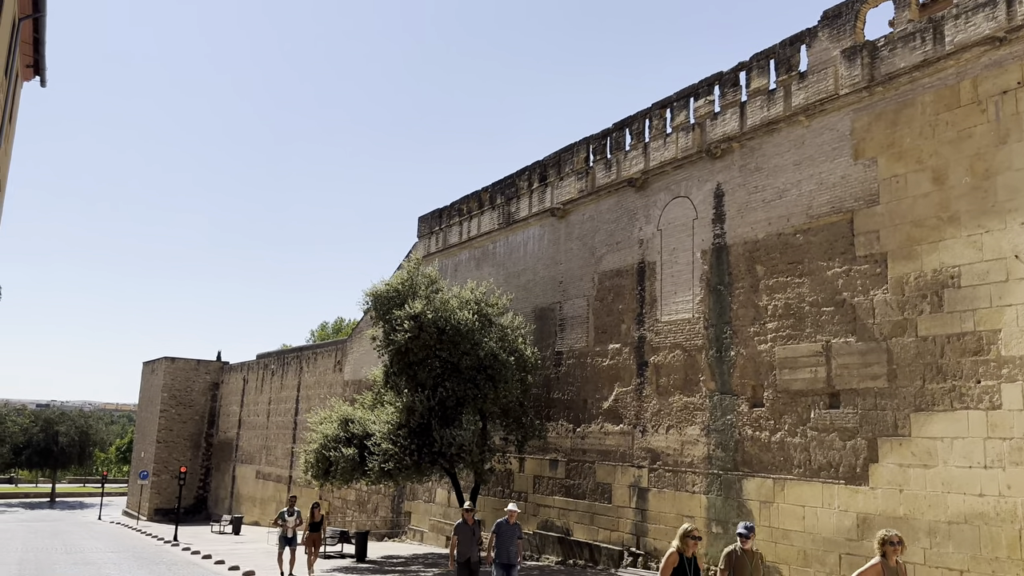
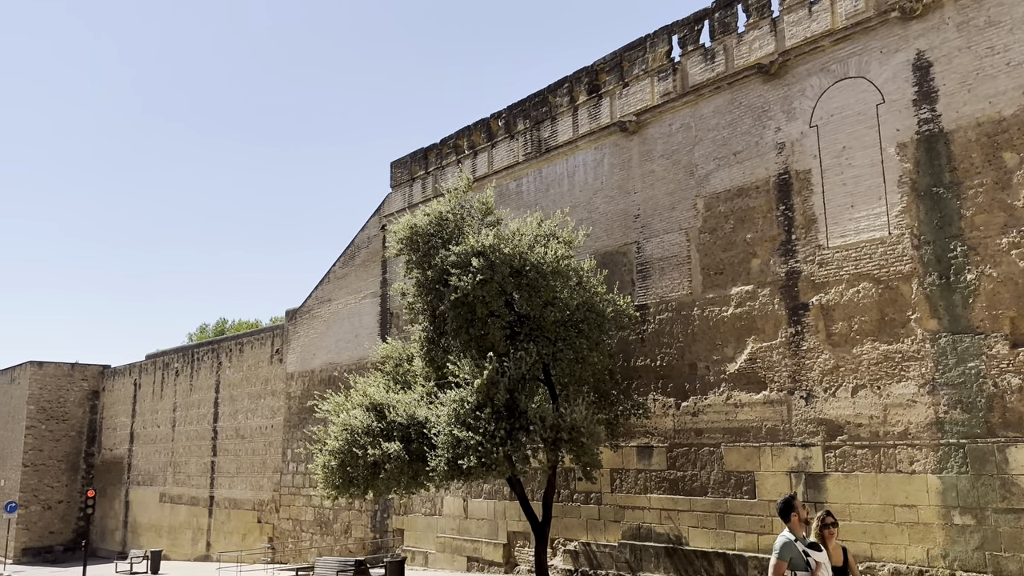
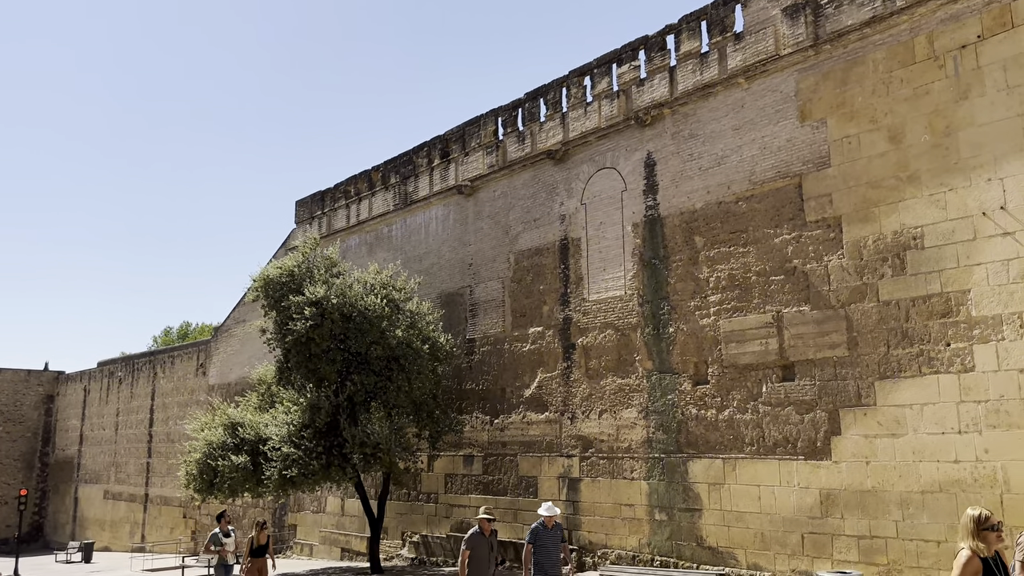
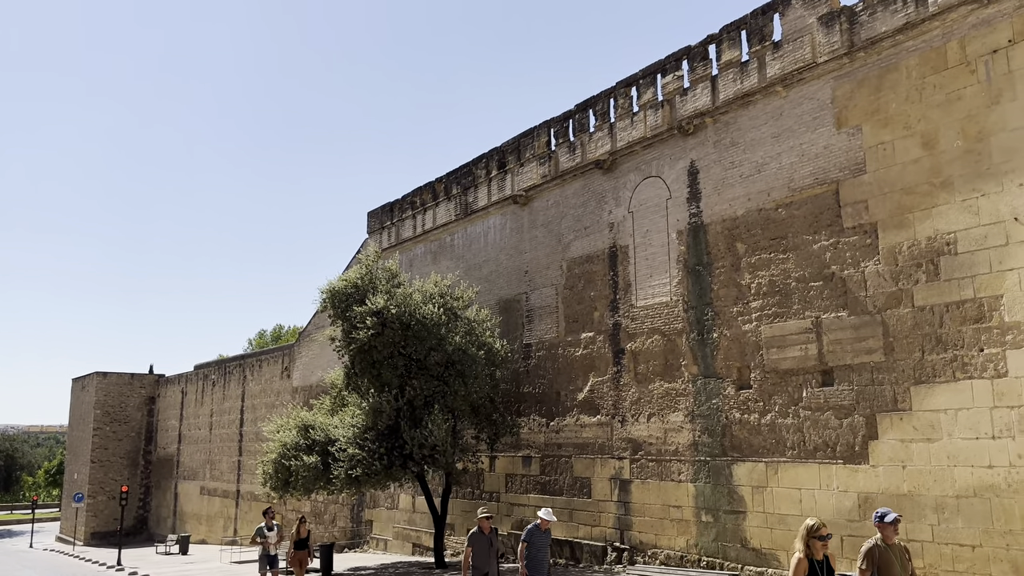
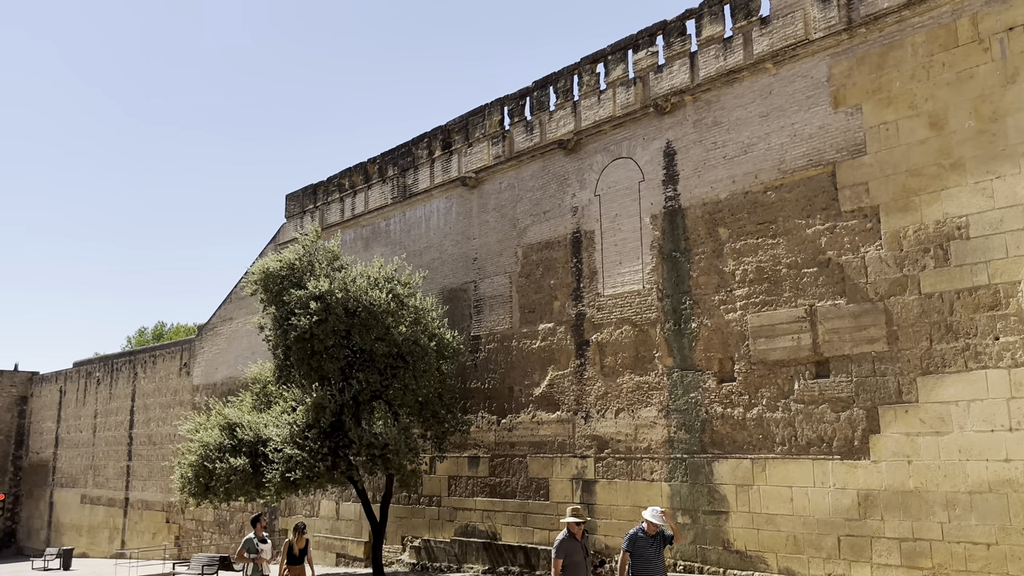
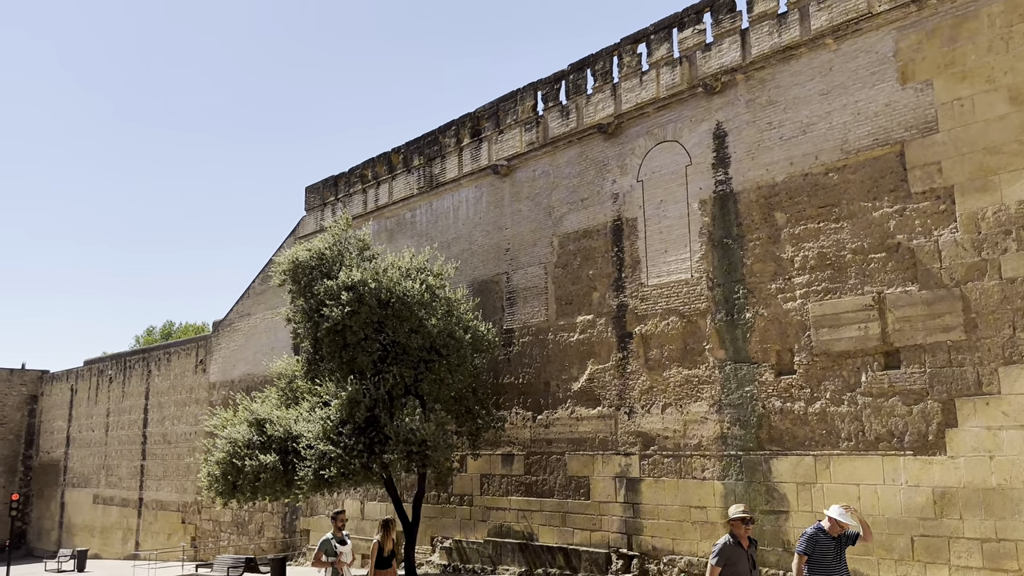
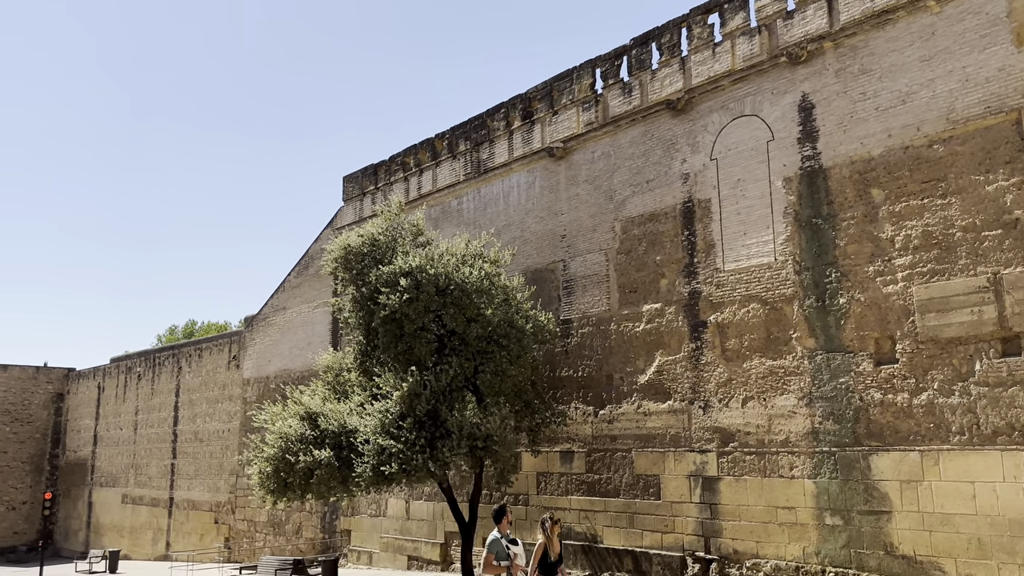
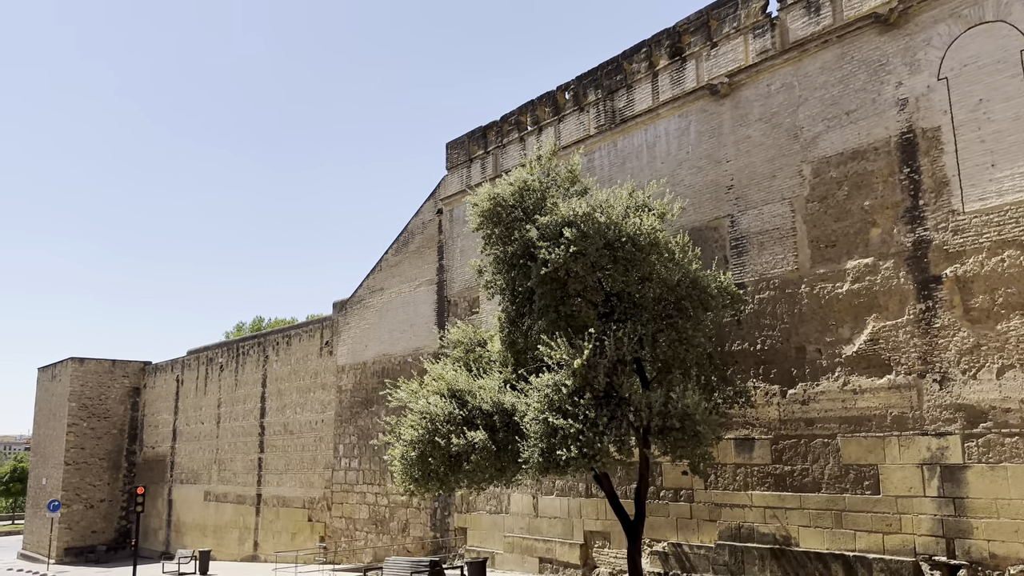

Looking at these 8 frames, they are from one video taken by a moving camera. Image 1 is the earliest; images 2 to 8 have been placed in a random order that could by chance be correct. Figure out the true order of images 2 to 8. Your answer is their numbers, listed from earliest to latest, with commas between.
4, 3, 5, 6, 7, 2, 8
